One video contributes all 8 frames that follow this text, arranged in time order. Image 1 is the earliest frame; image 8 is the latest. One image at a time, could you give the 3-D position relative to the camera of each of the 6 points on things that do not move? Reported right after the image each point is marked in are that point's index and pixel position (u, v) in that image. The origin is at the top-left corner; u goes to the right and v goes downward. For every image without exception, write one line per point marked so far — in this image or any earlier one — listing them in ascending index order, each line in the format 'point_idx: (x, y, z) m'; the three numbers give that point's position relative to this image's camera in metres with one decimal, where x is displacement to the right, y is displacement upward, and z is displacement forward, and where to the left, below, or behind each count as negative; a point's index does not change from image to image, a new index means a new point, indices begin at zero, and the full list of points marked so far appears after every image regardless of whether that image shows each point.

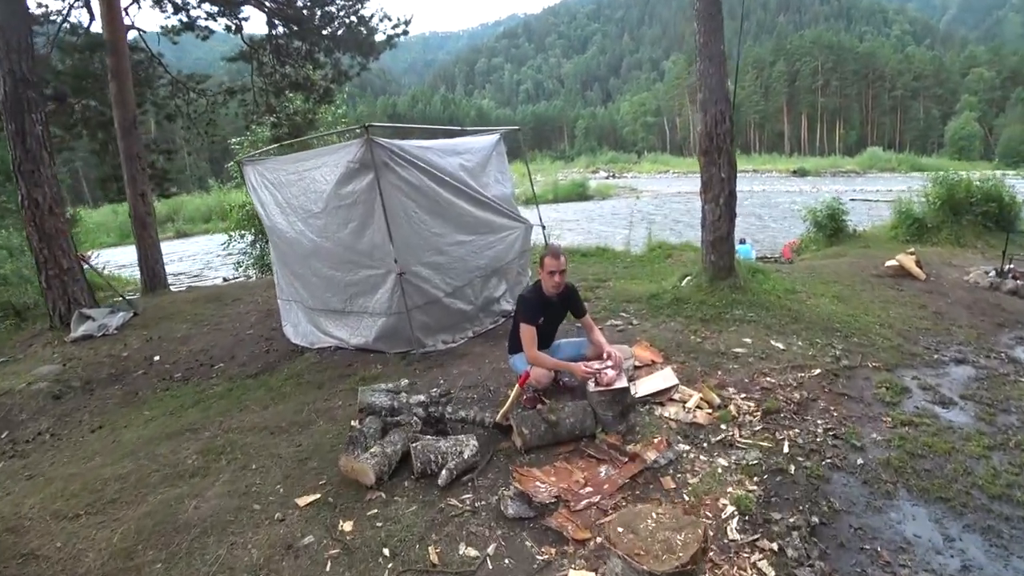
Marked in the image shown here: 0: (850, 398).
0: (+3.9, -1.3, +5.5) m
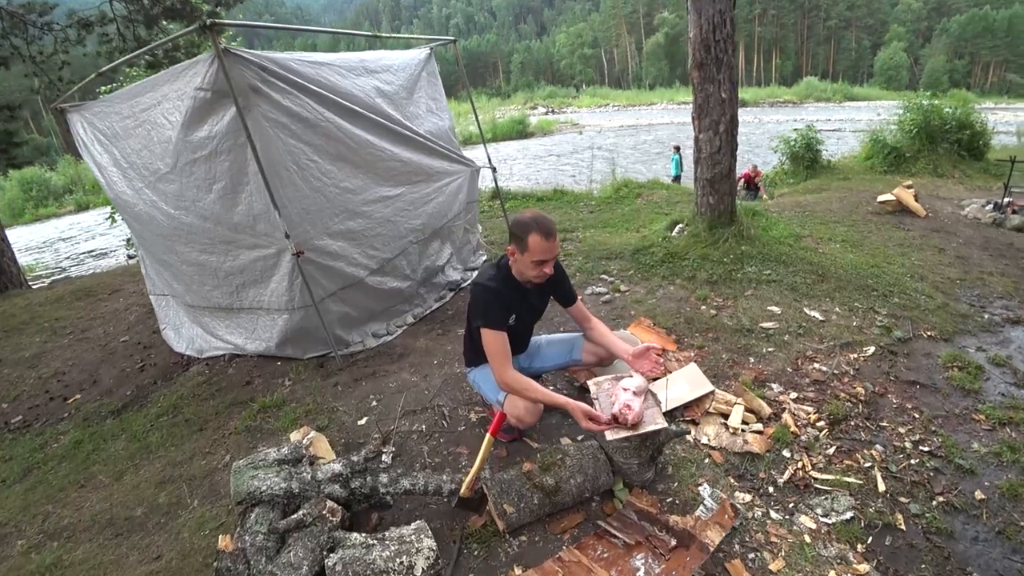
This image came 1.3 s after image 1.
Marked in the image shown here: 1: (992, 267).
0: (+3.6, -0.9, +4.2) m
1: (+6.5, +0.3, +6.5) m
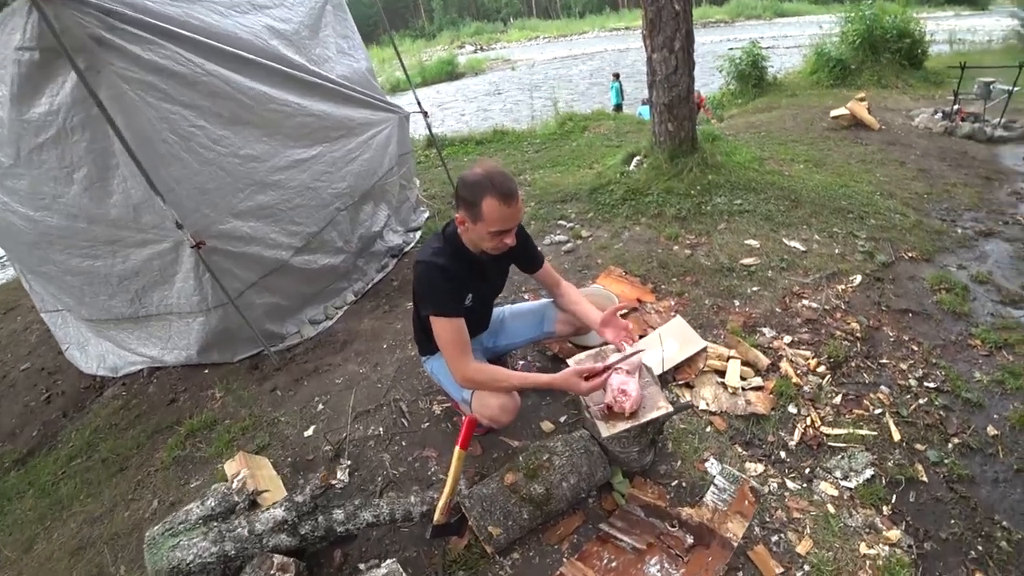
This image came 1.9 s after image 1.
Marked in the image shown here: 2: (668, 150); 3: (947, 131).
0: (+3.3, -0.2, +4.0) m
1: (+5.9, +1.5, +6.4) m
2: (+1.8, +1.6, +5.8) m
3: (+7.1, +2.6, +7.9) m
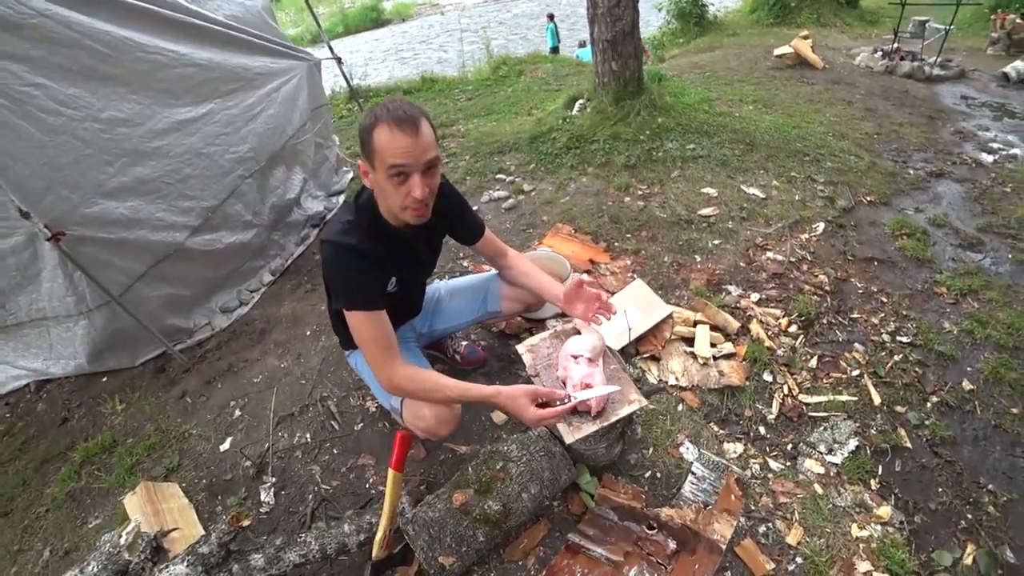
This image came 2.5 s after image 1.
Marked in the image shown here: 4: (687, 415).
0: (+2.9, +0.2, +3.8) m
1: (+5.1, +2.2, +6.3) m
2: (+1.1, +2.1, +5.3) m
3: (+6.1, +3.5, +7.8) m
4: (+1.0, -0.7, +2.8) m
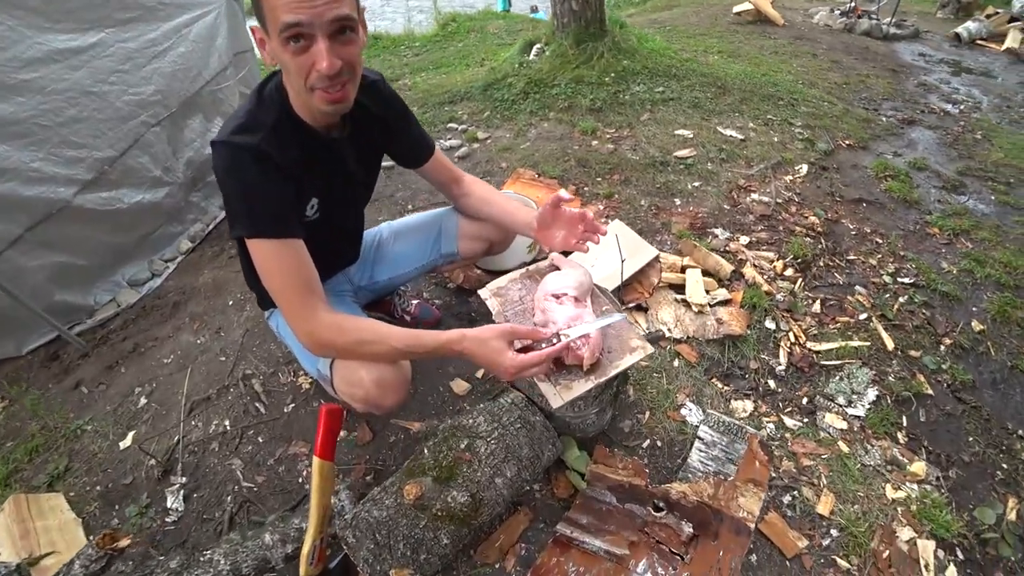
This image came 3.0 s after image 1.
0: (+2.6, +0.6, +3.5) m
1: (+4.5, +2.8, +6.1) m
2: (+0.7, +2.5, +4.8) m
3: (+5.3, +4.1, +7.7) m
4: (+0.9, -0.4, +2.4) m
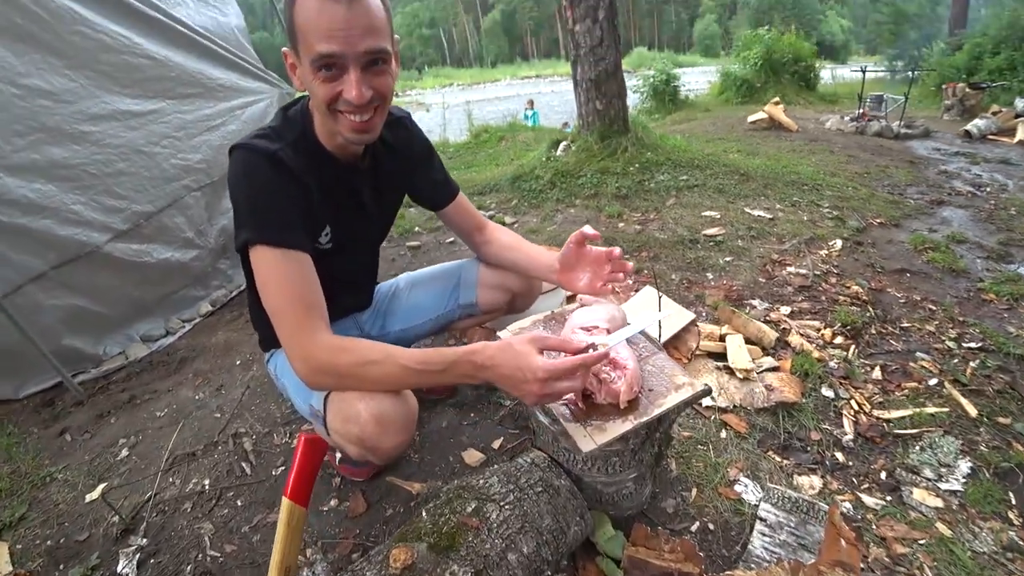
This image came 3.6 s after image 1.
0: (+2.8, +0.1, +3.3) m
1: (+4.8, +1.6, +6.3) m
2: (+0.9, +1.6, +5.1) m
3: (+5.7, +2.6, +8.0) m
4: (+1.0, -0.7, +2.1) m
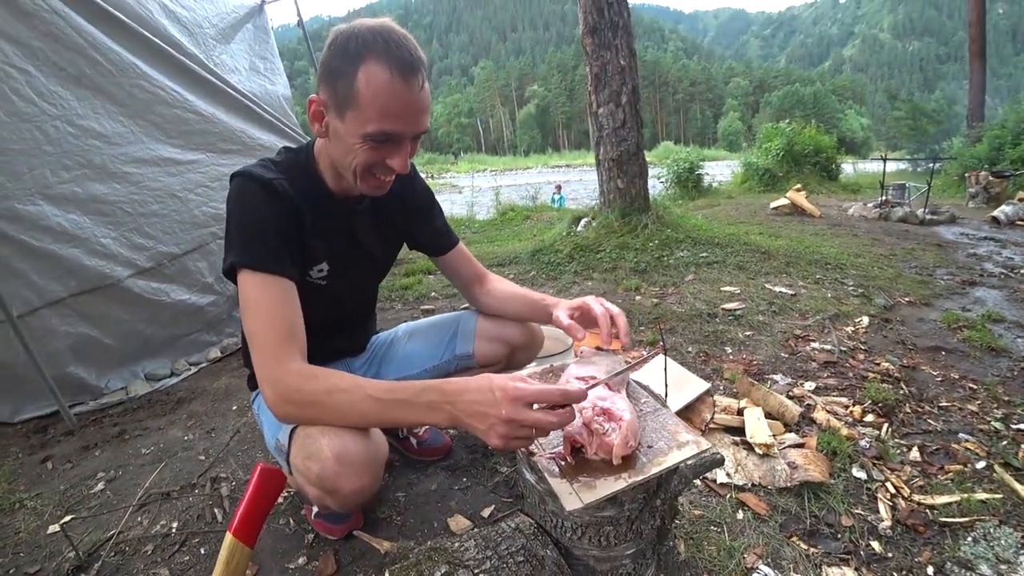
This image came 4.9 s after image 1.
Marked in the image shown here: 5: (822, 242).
0: (+2.8, -0.4, +3.1) m
1: (+5.1, +0.6, +6.2) m
2: (+1.1, +0.9, +5.3) m
3: (+6.1, +1.2, +8.0) m
4: (+0.9, -0.9, +1.9) m
5: (+3.8, +0.6, +5.9) m
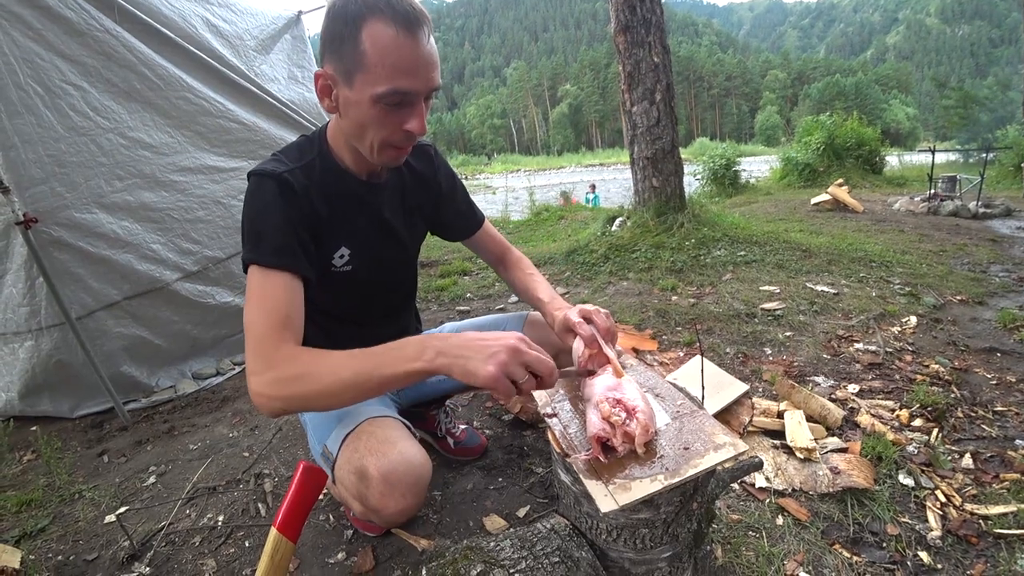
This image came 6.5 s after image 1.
0: (+3.0, -0.4, +3.0) m
1: (+5.4, +0.6, +5.9) m
2: (+1.4, +0.9, +5.2) m
3: (+6.6, +1.3, +7.7) m
4: (+1.1, -0.9, +1.8) m
5: (+4.2, +0.6, +5.7) m
